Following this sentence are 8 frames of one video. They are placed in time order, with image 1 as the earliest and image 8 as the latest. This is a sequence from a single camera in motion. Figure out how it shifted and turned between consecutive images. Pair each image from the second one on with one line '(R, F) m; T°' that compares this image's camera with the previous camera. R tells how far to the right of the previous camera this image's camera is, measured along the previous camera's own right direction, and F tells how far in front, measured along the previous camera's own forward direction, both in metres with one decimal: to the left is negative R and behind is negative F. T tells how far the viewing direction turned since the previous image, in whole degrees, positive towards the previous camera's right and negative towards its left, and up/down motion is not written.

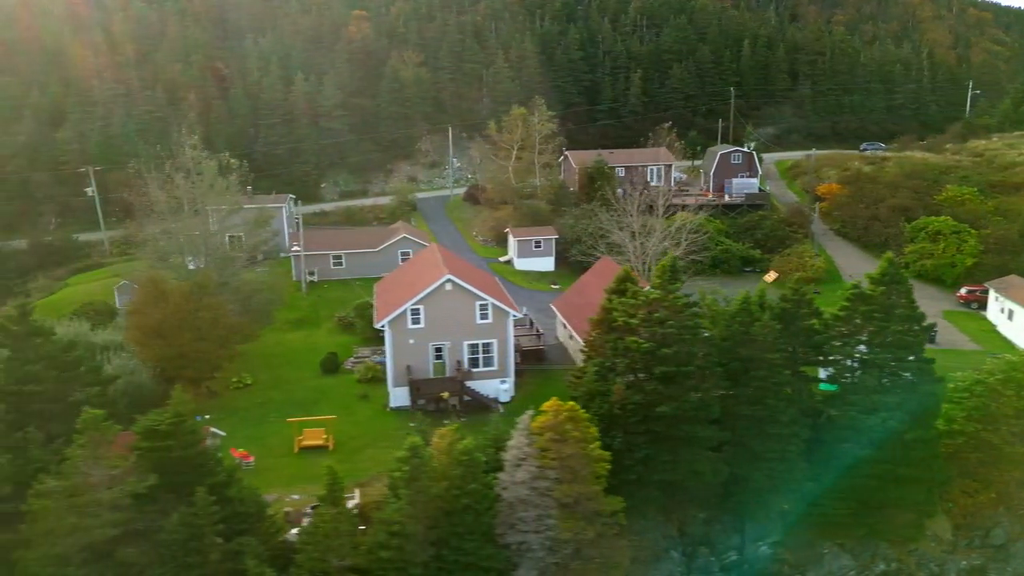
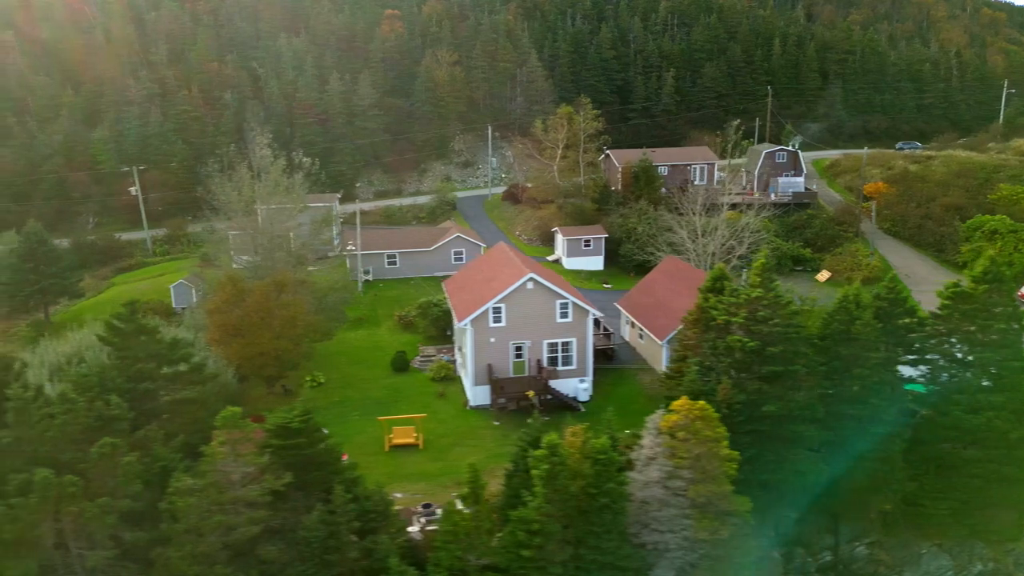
(-1.9, +0.1) m; 0°
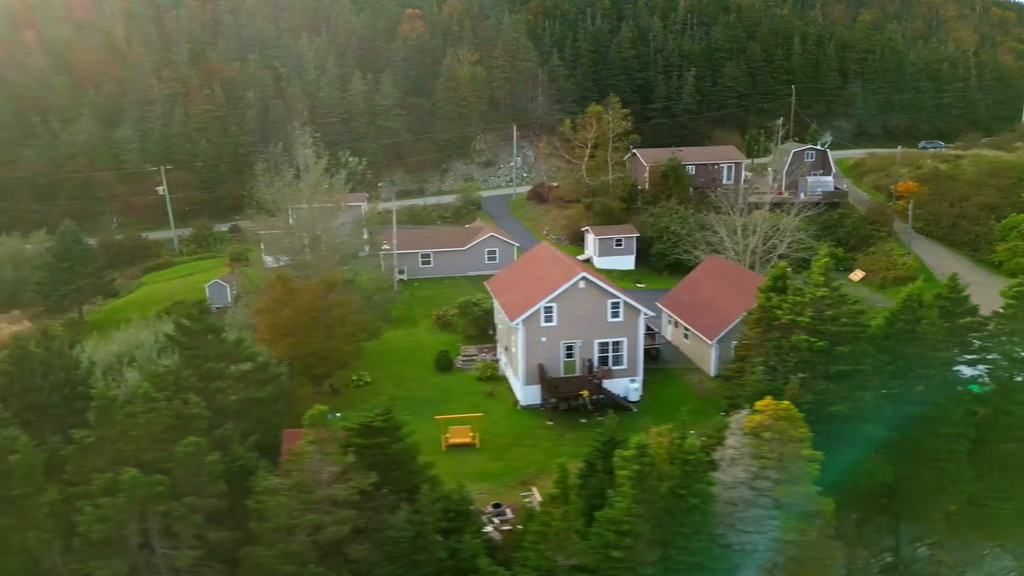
(-1.2, +0.1) m; 0°
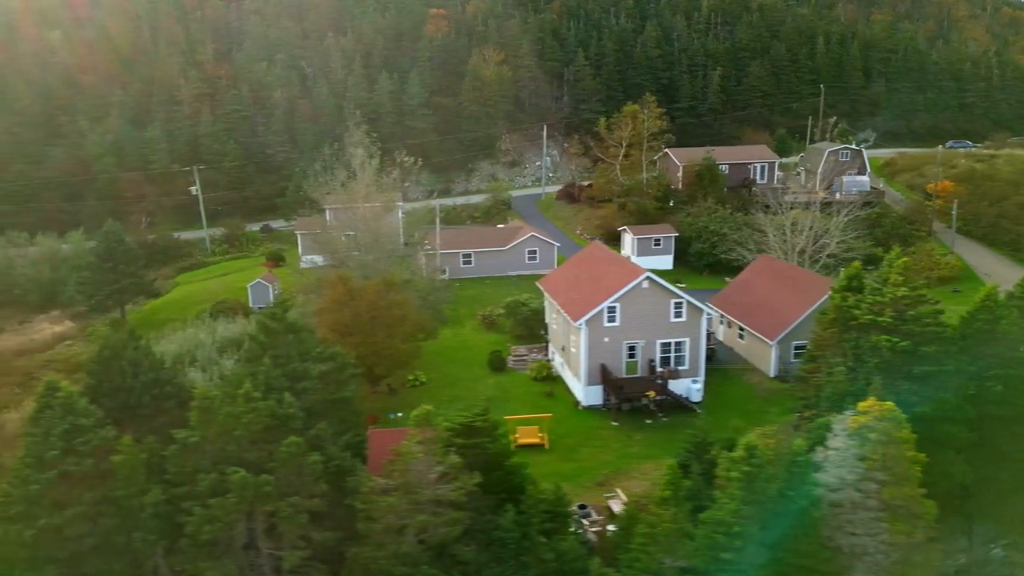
(-1.4, +0.1) m; 0°
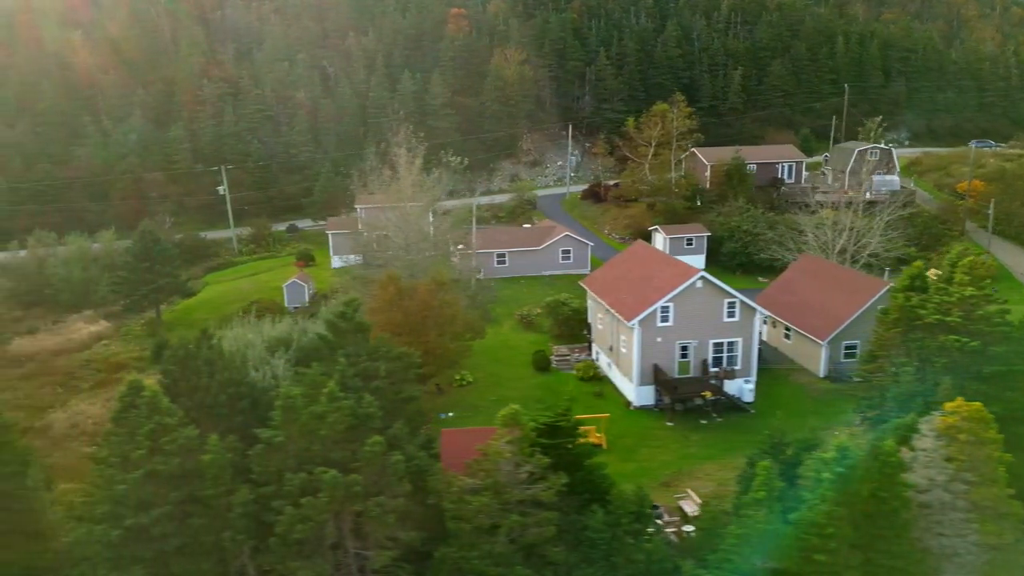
(-1.2, +0.1) m; 0°
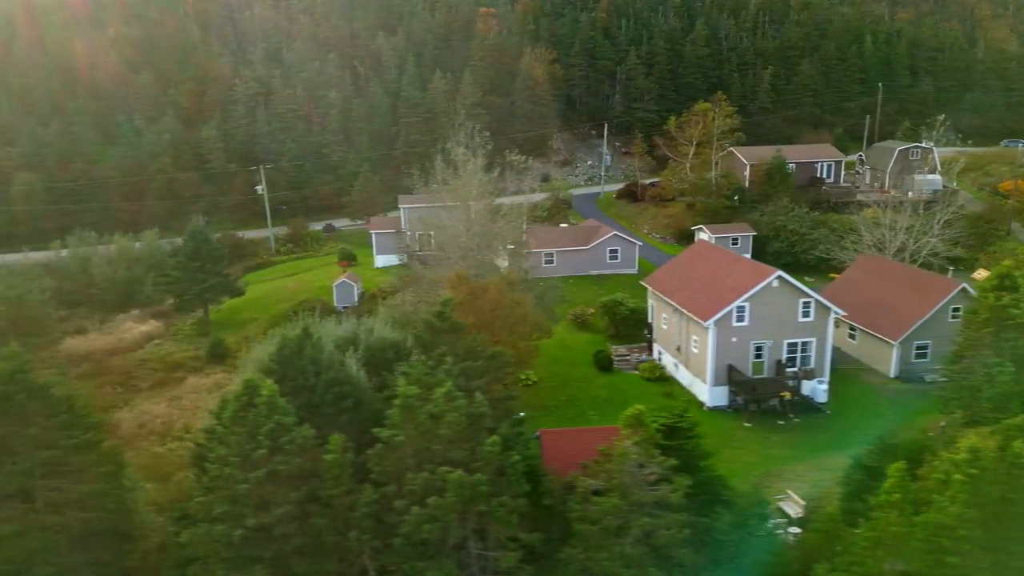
(-1.6, +0.1) m; 0°
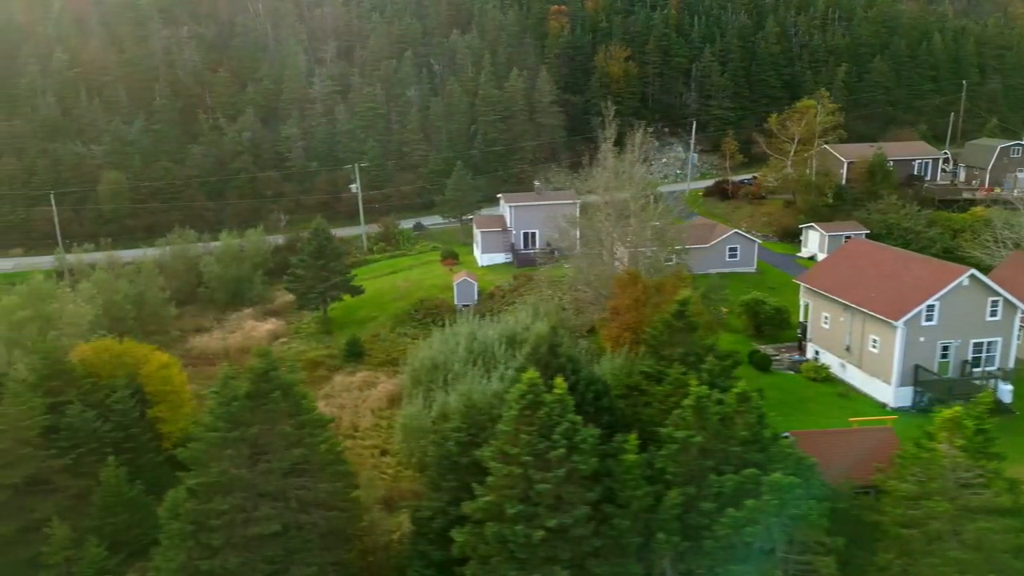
(-4.0, +0.2) m; -1°
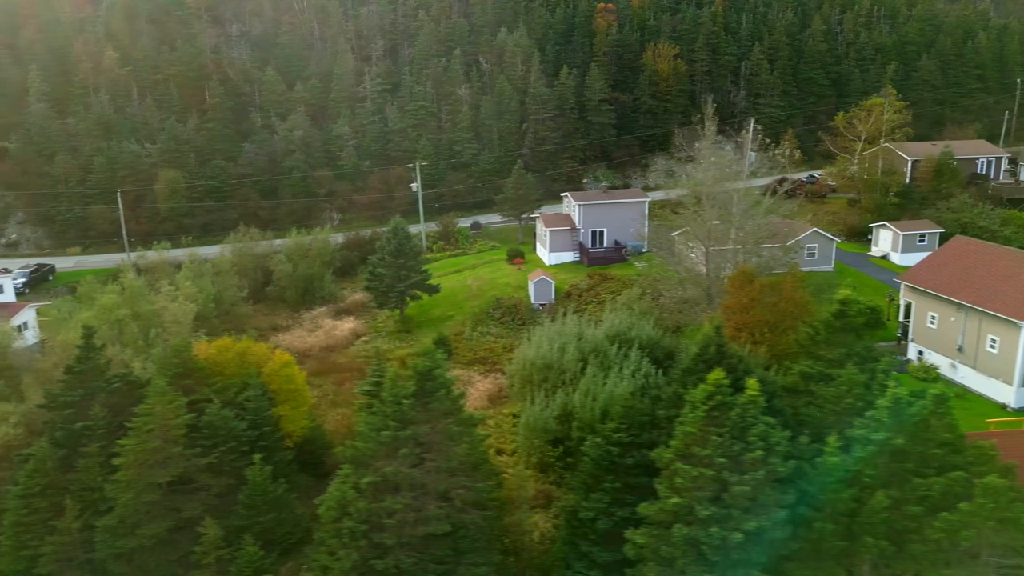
(-2.6, +0.1) m; -1°
